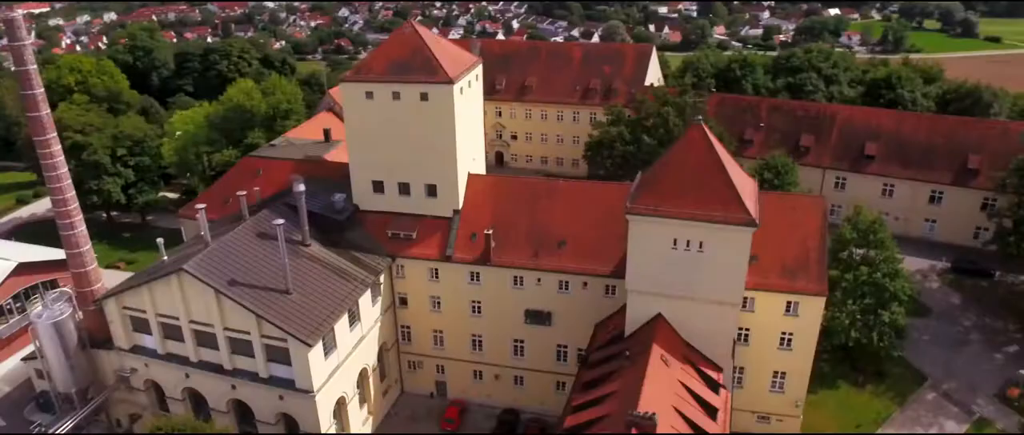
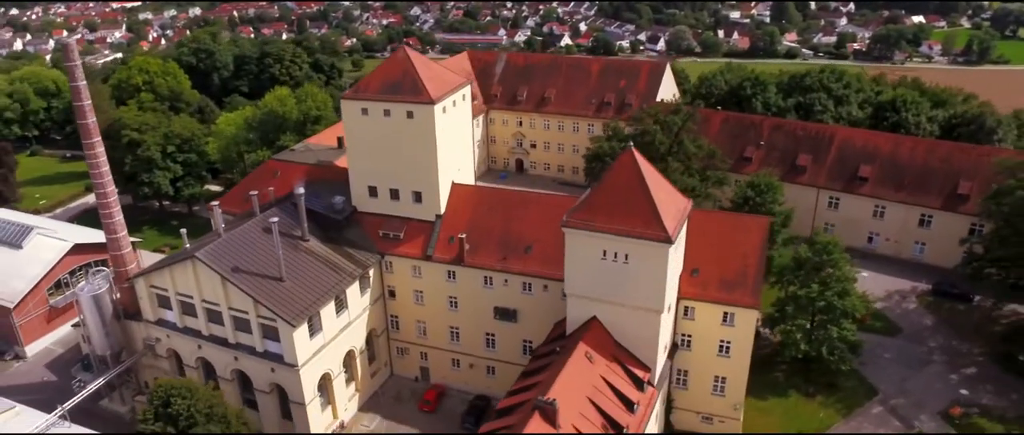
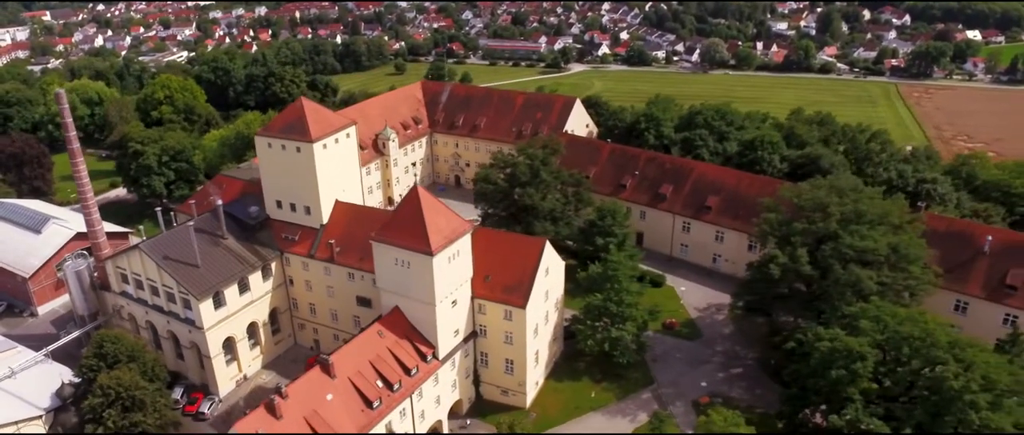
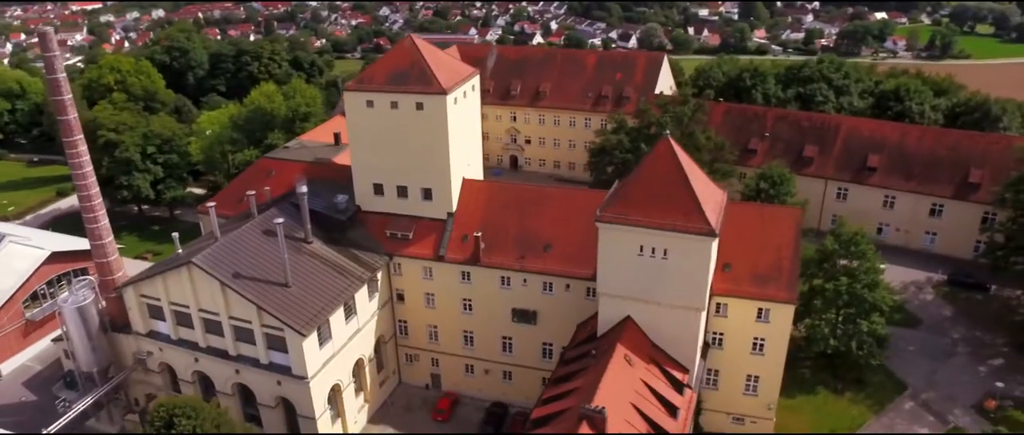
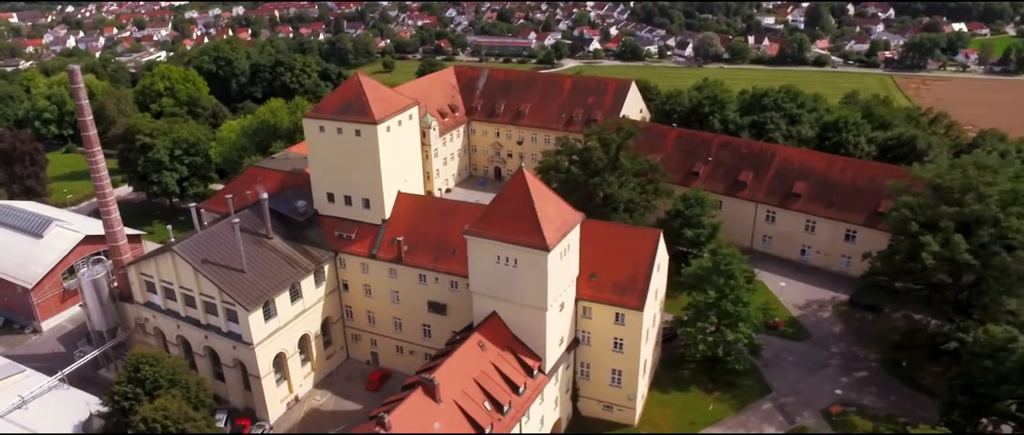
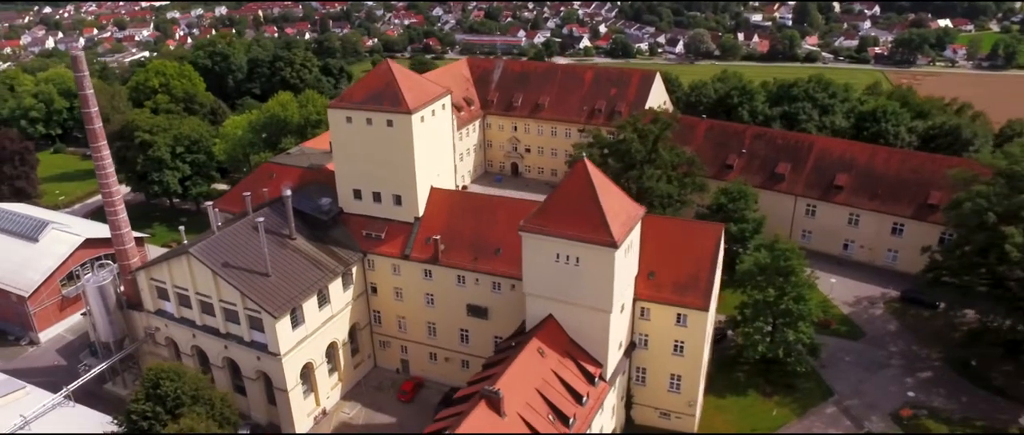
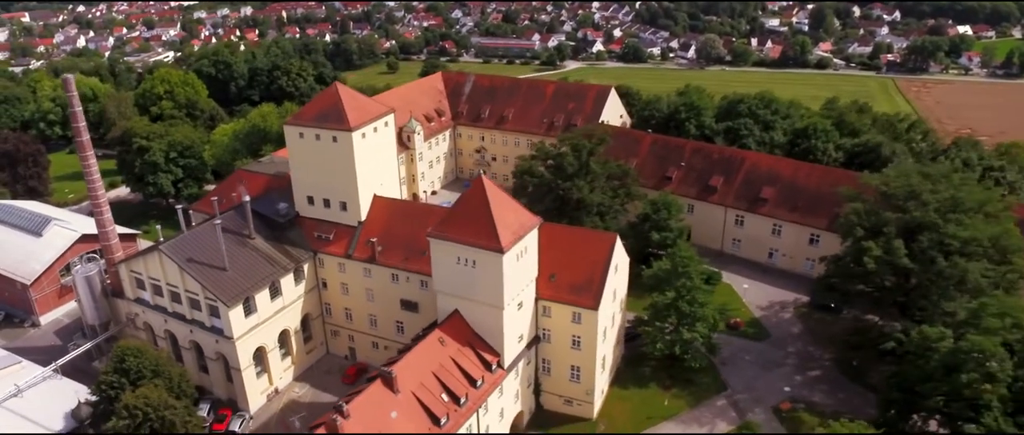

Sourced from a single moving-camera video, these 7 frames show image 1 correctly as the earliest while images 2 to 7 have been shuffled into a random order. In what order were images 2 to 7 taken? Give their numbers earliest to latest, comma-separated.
4, 2, 6, 5, 7, 3
